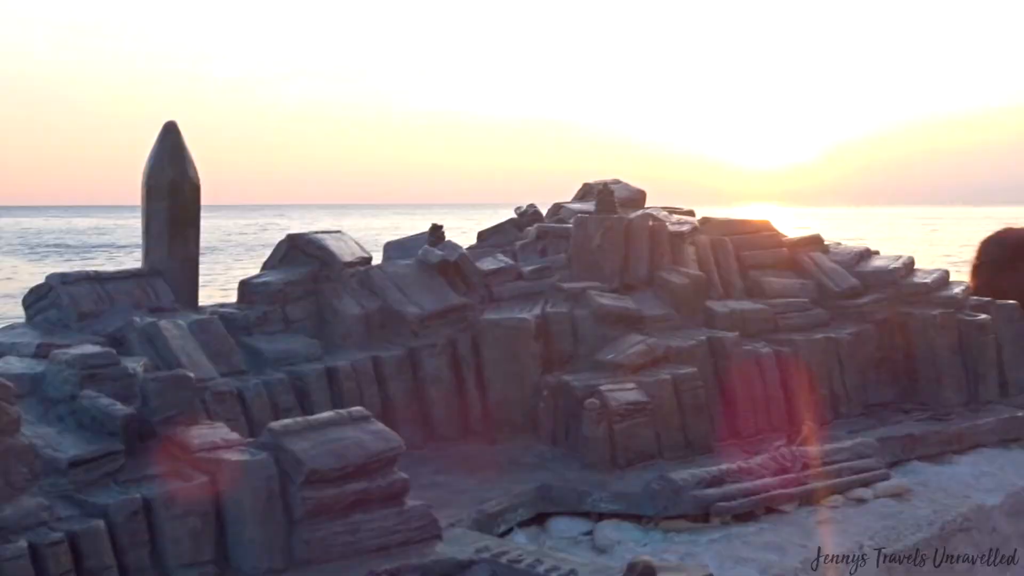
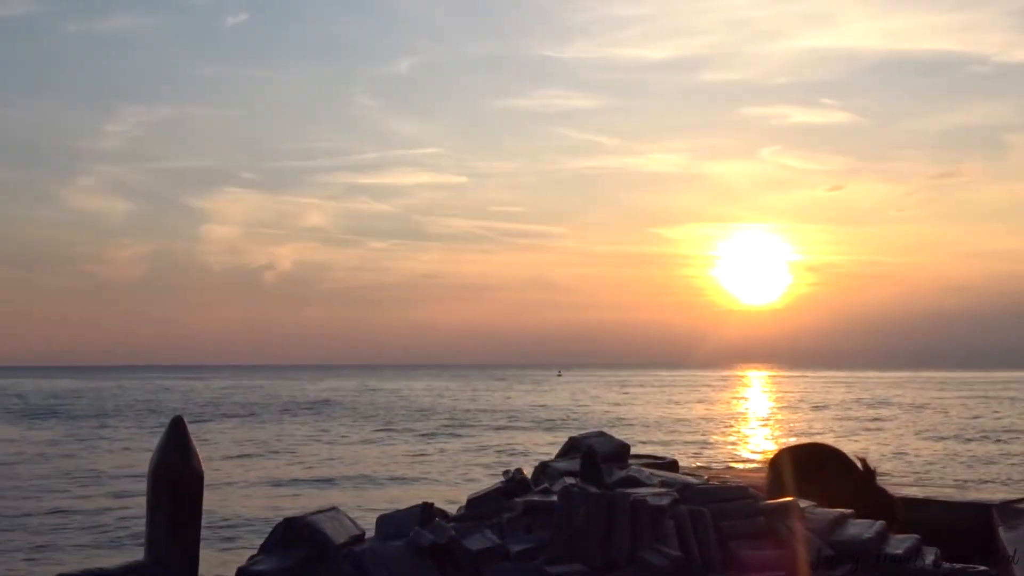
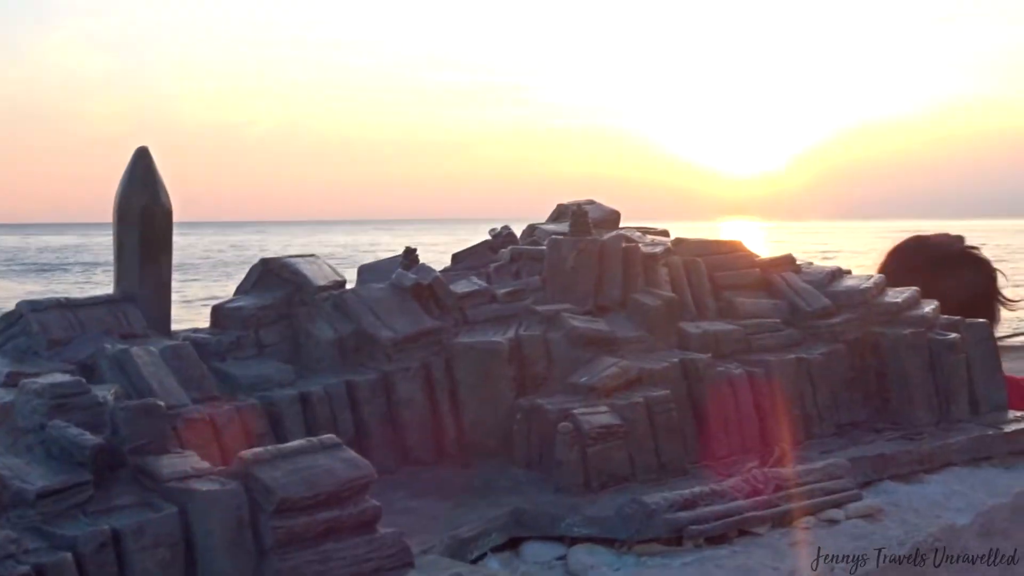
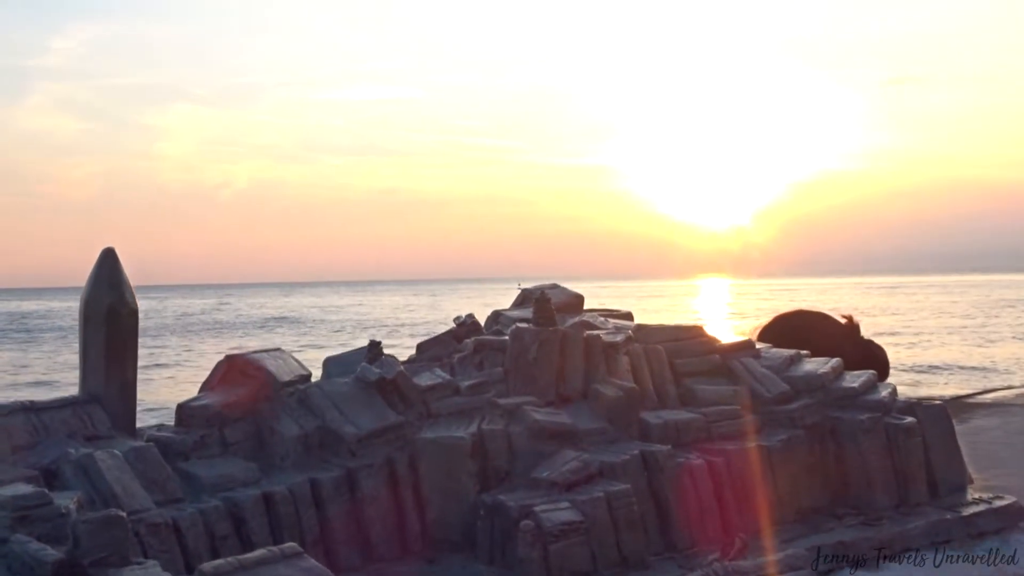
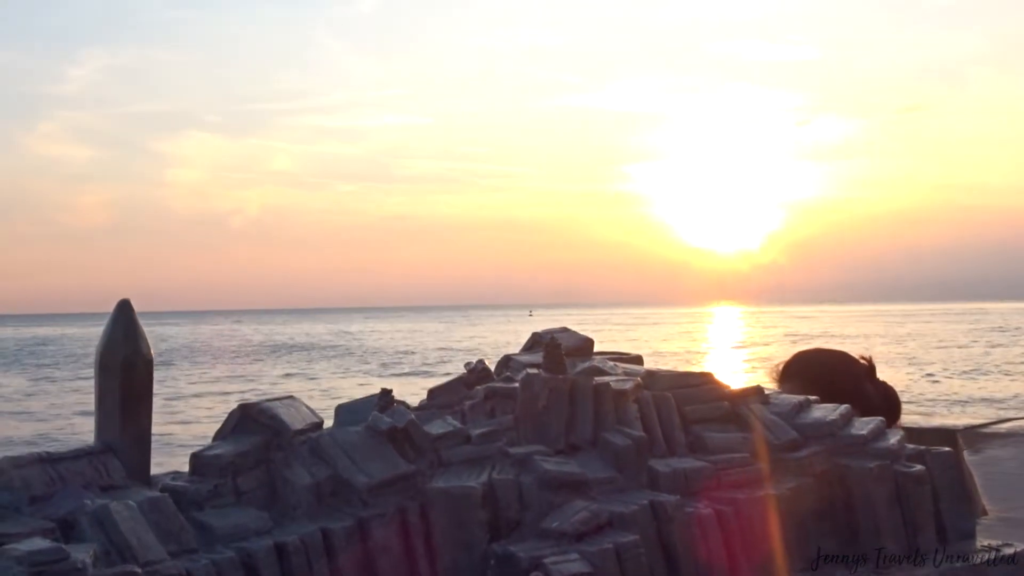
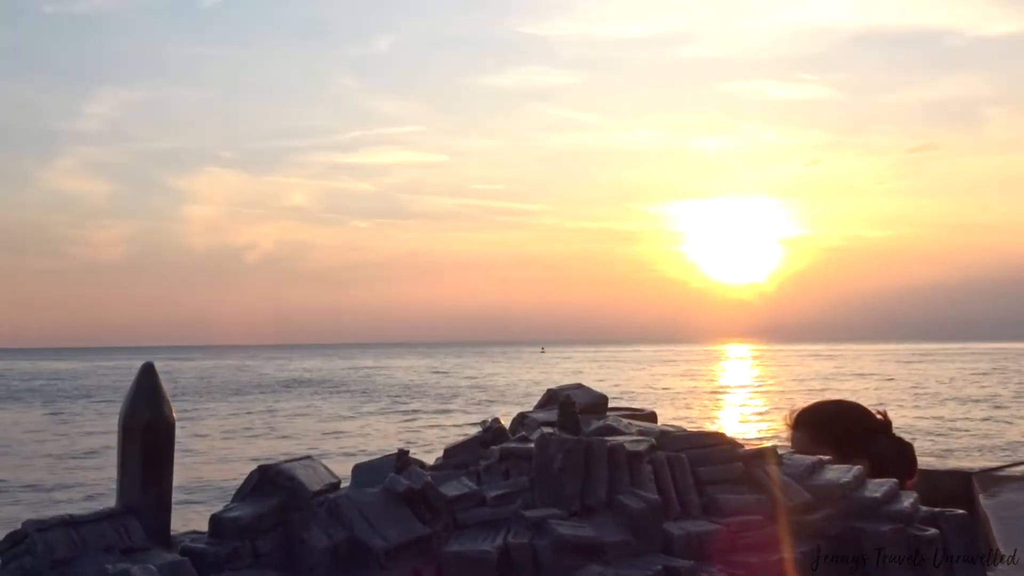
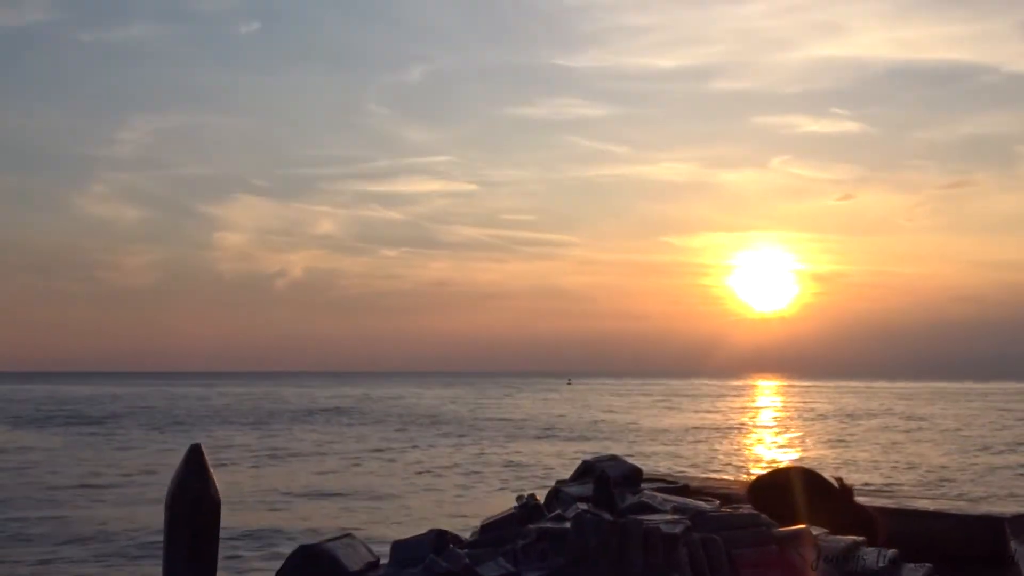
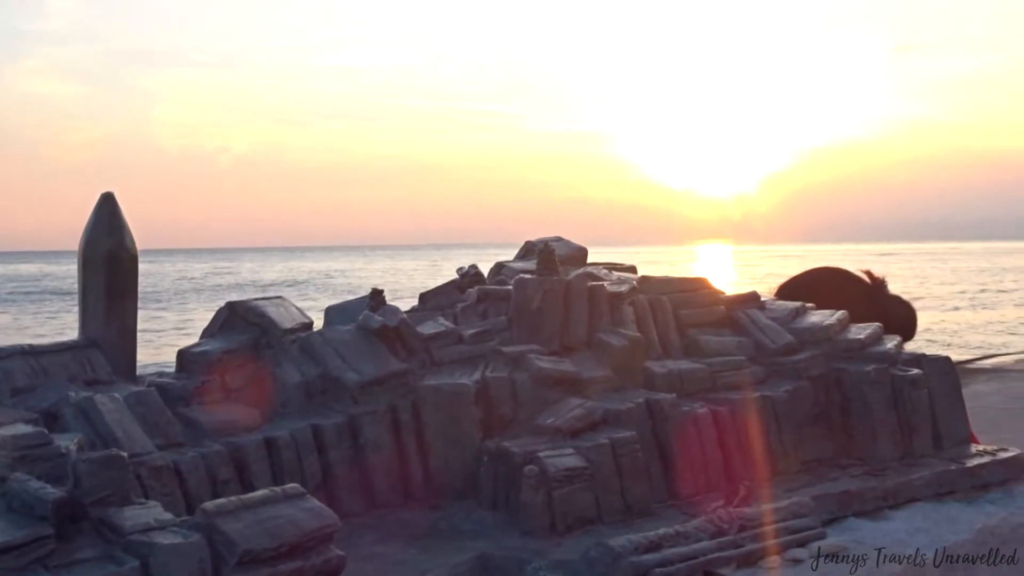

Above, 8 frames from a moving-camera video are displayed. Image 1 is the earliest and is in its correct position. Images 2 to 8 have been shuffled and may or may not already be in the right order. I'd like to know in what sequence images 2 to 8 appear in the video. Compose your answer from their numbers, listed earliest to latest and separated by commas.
3, 8, 4, 5, 6, 2, 7
